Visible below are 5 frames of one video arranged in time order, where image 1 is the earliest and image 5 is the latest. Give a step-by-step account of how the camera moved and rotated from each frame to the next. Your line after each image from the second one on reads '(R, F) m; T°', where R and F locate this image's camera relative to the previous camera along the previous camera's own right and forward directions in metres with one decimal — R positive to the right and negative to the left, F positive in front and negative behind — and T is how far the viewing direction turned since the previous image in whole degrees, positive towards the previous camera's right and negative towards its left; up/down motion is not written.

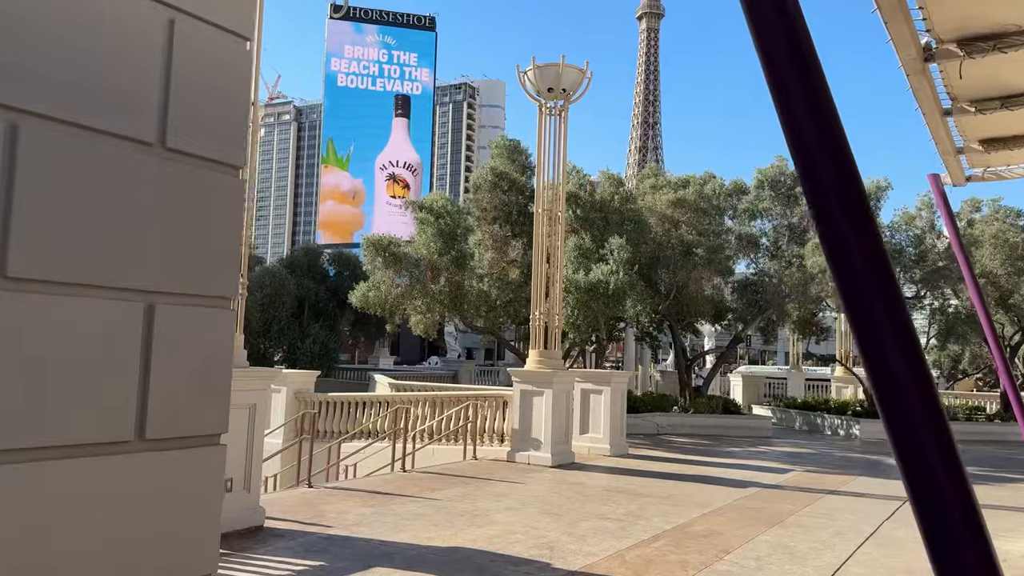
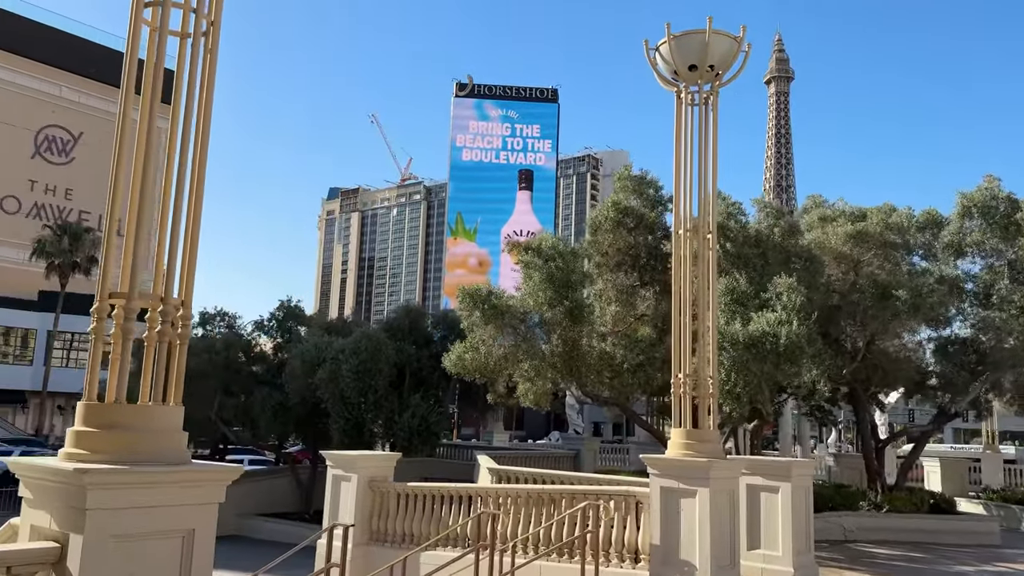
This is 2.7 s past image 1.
(-0.1, +3.3) m; -9°
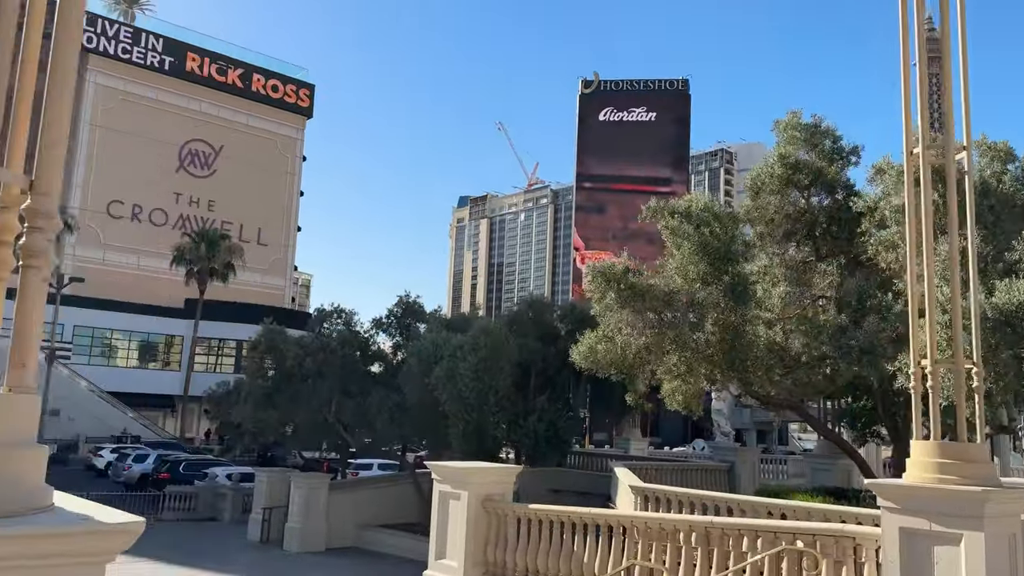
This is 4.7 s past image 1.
(-0.2, +2.3) m; -9°
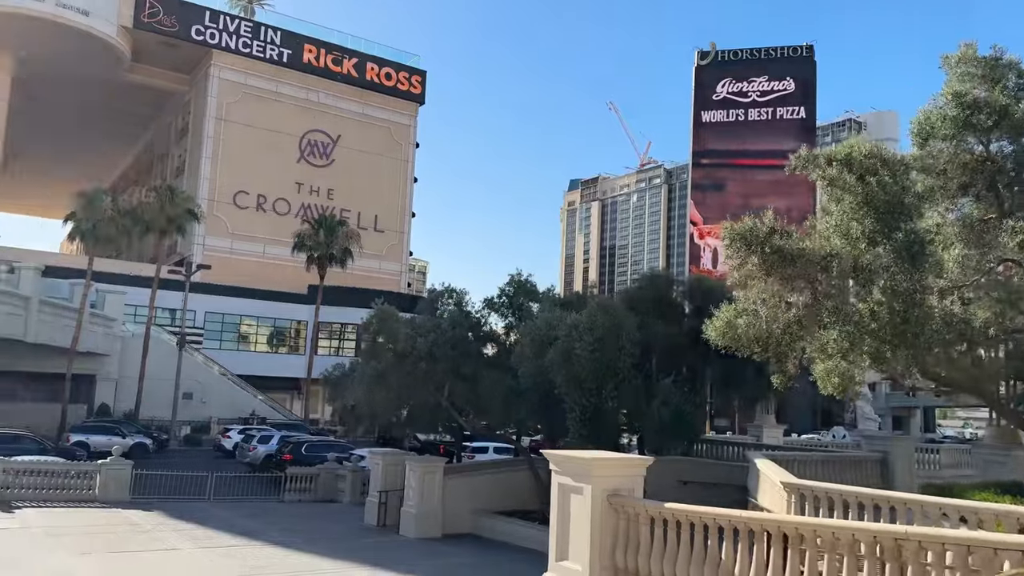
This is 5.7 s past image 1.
(-0.1, +1.1) m; -8°
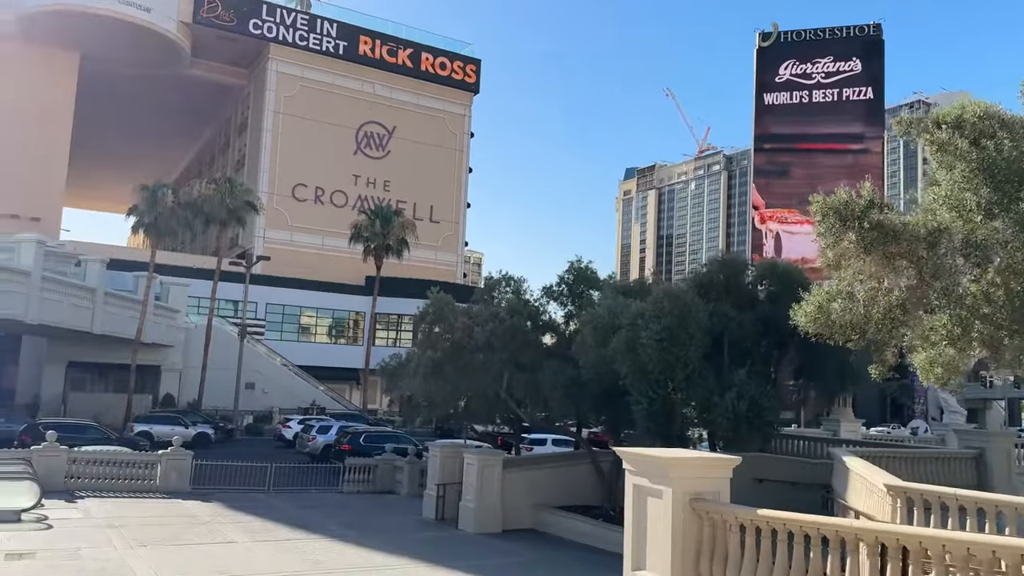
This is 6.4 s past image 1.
(-0.1, +0.7) m; -4°
